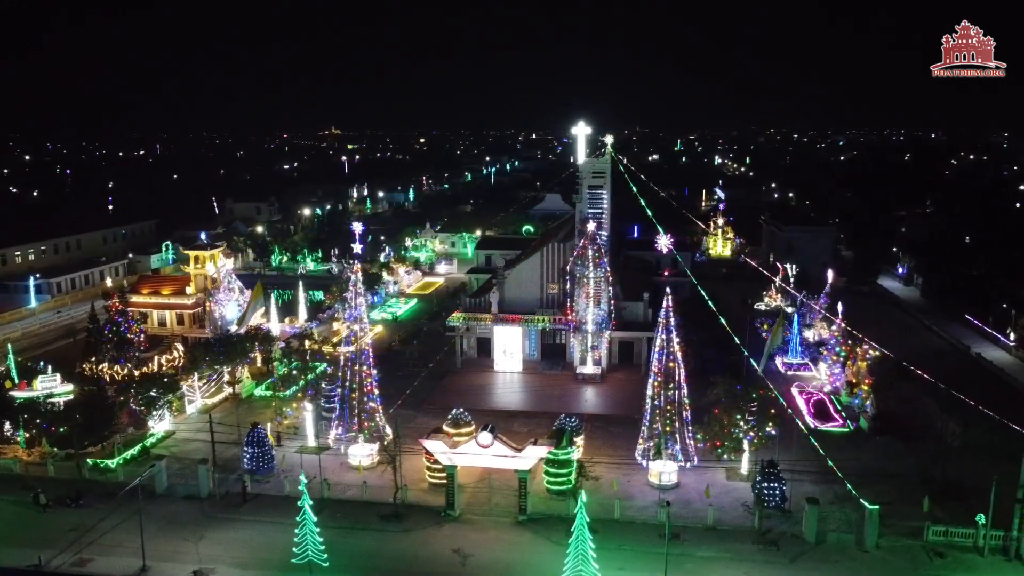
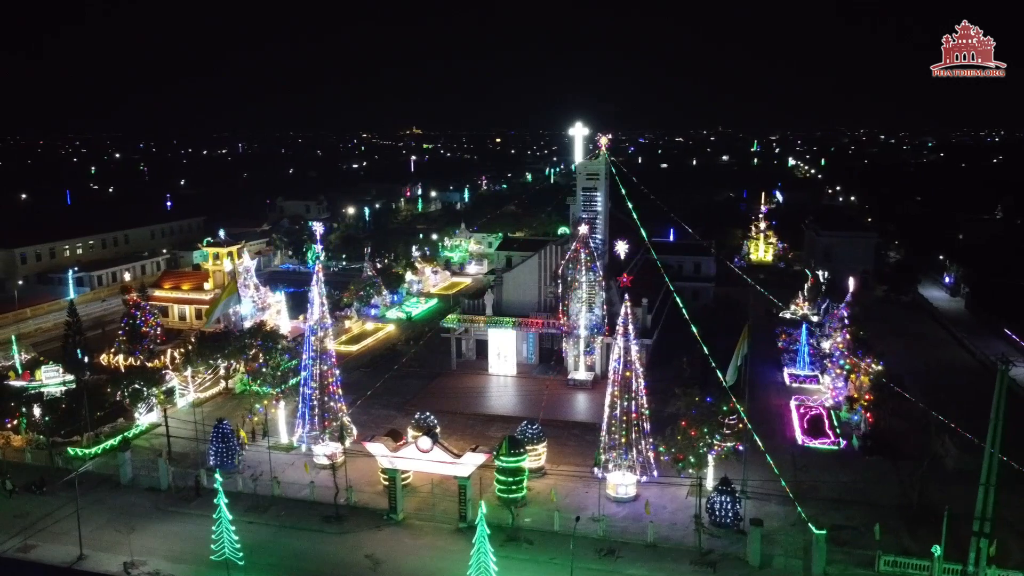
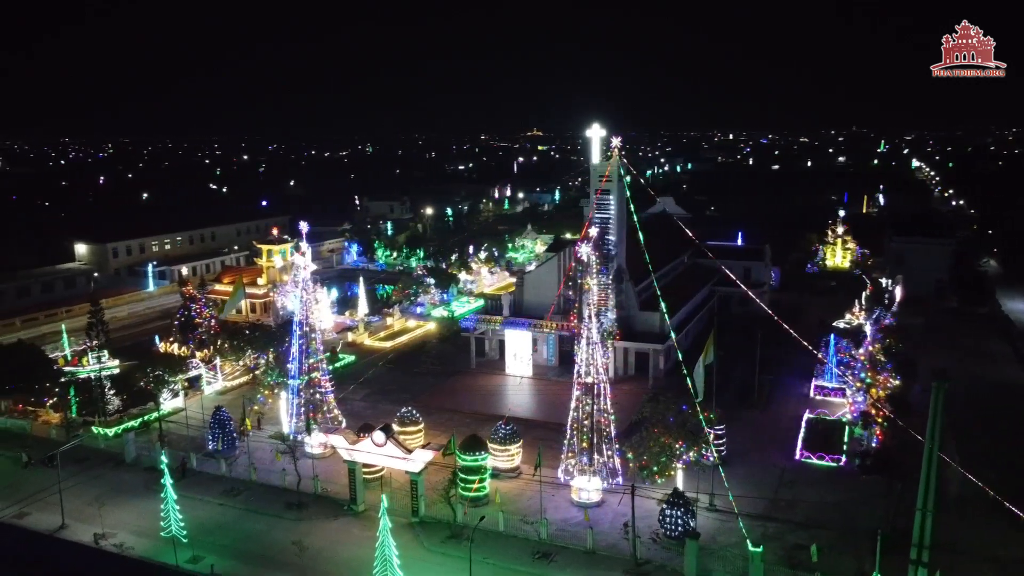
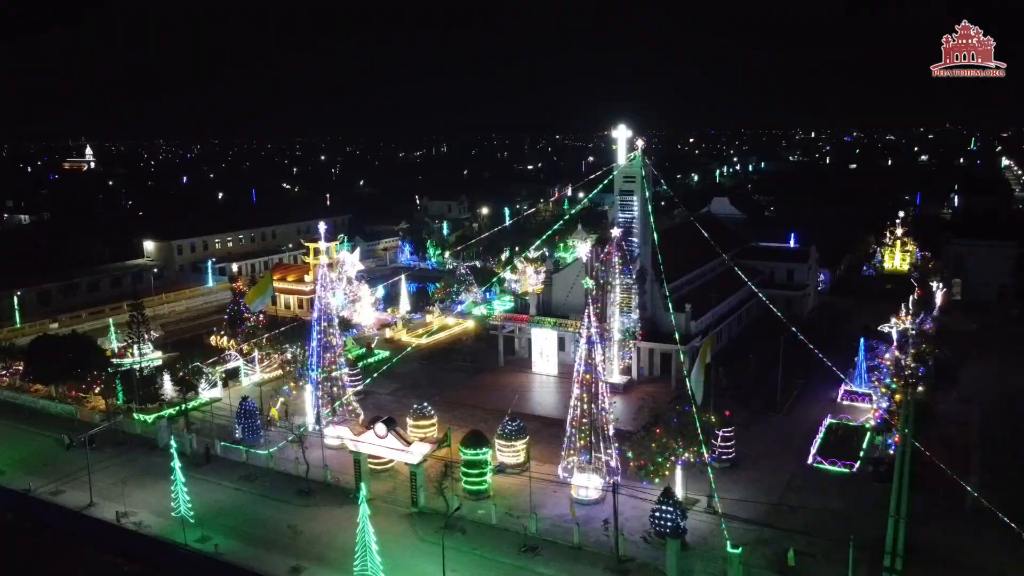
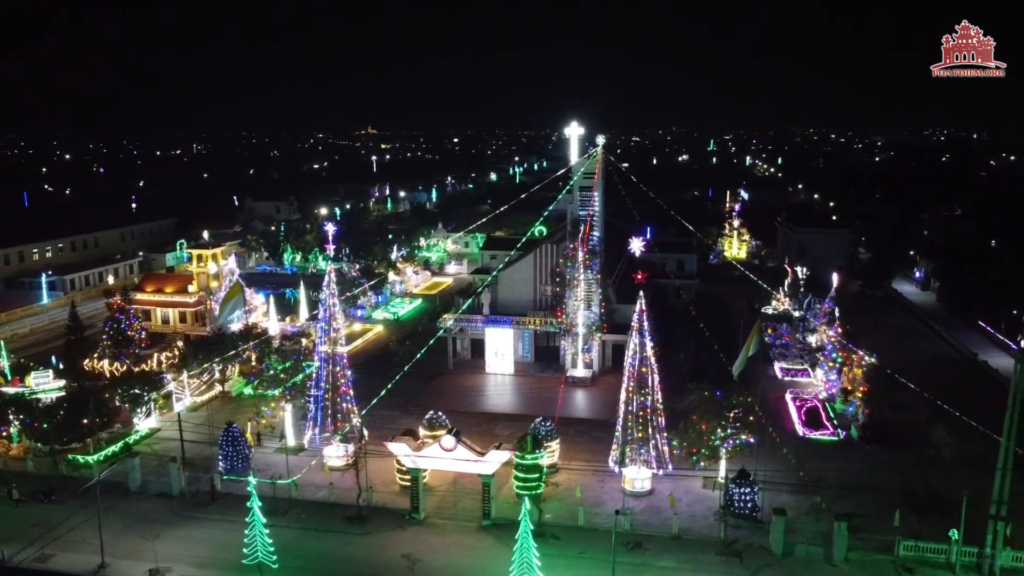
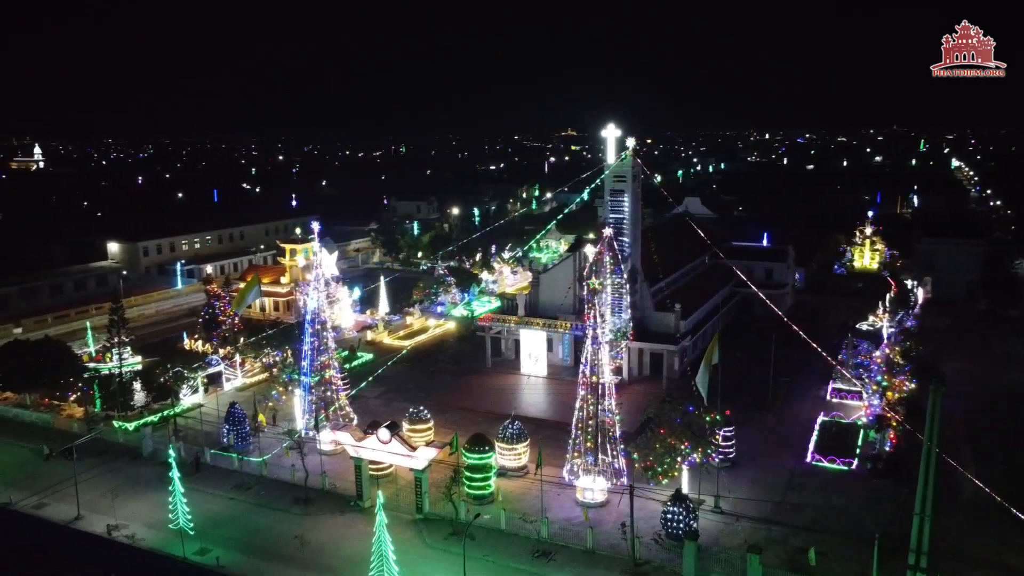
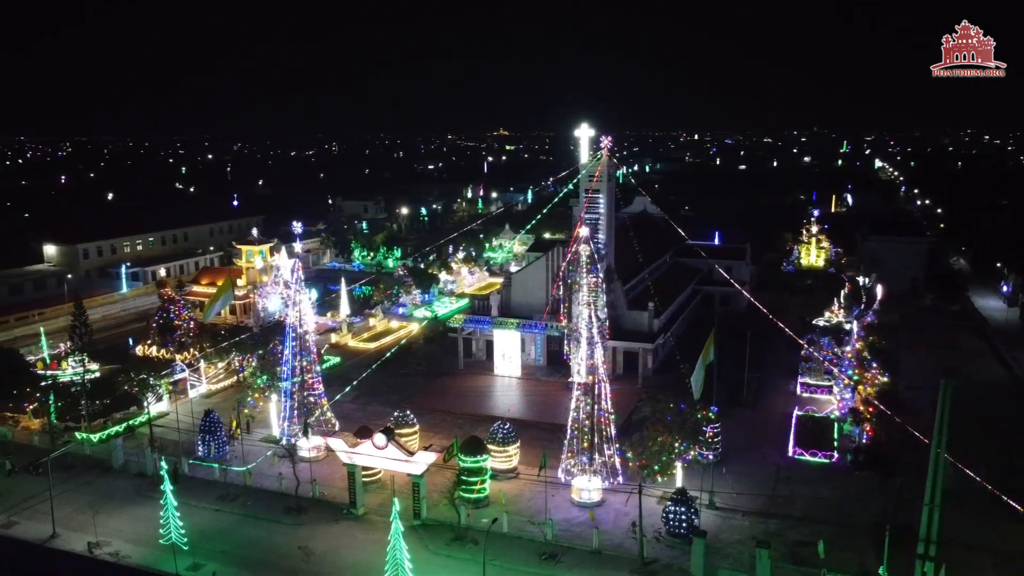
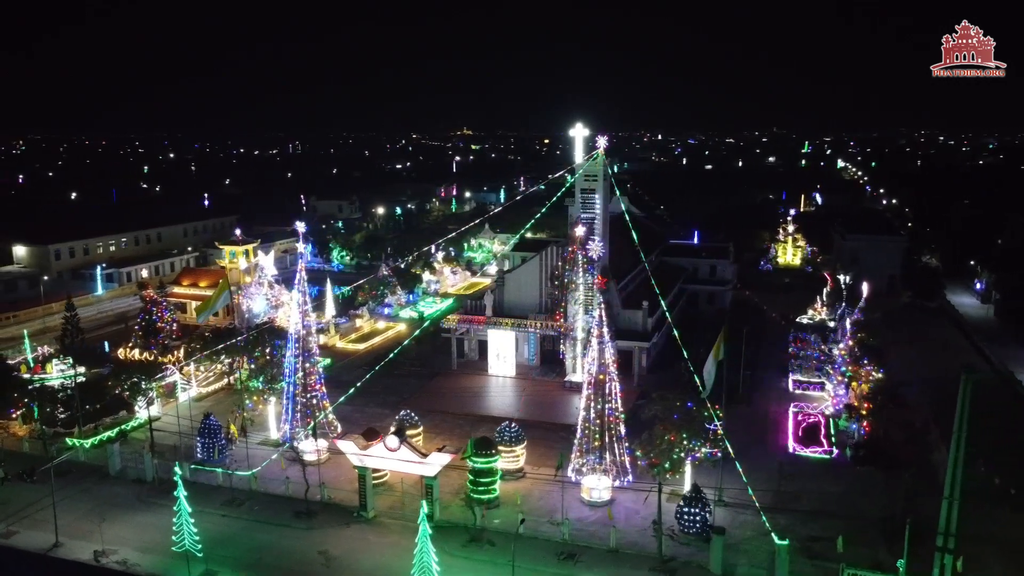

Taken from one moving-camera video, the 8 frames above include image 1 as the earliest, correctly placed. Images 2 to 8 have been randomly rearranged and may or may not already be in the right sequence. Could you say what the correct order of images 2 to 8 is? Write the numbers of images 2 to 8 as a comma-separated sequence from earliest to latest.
5, 2, 8, 7, 3, 6, 4
